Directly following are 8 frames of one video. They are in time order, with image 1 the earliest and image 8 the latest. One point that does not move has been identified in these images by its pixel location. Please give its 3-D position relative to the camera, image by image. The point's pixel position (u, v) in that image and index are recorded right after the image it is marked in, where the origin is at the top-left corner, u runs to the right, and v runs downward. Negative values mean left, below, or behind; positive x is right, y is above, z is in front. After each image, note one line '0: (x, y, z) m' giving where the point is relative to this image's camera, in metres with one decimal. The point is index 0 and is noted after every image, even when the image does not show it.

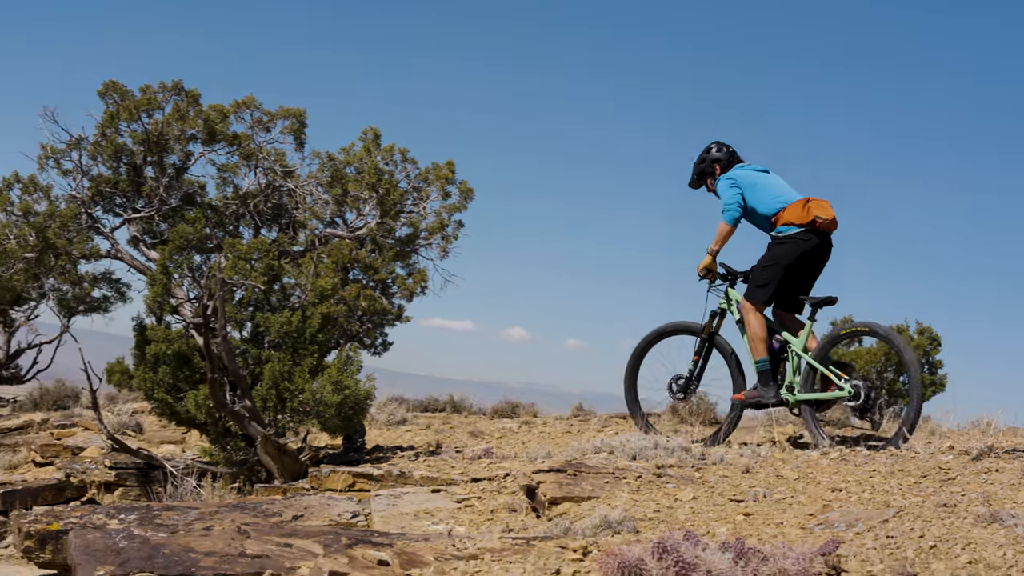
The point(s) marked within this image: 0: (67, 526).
0: (-1.9, -1.0, +6.0) m
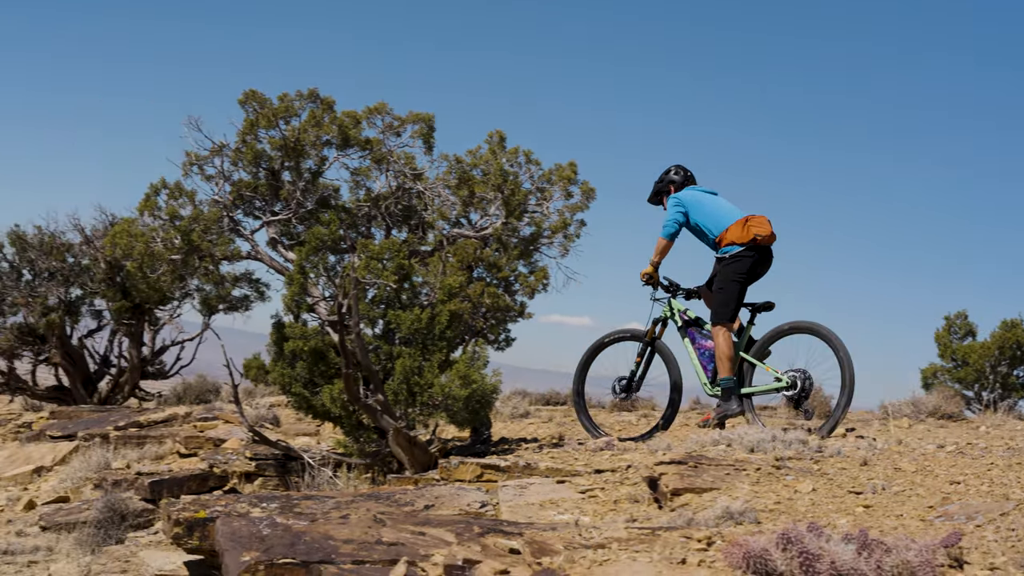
0: (-1.3, -1.0, +6.3) m
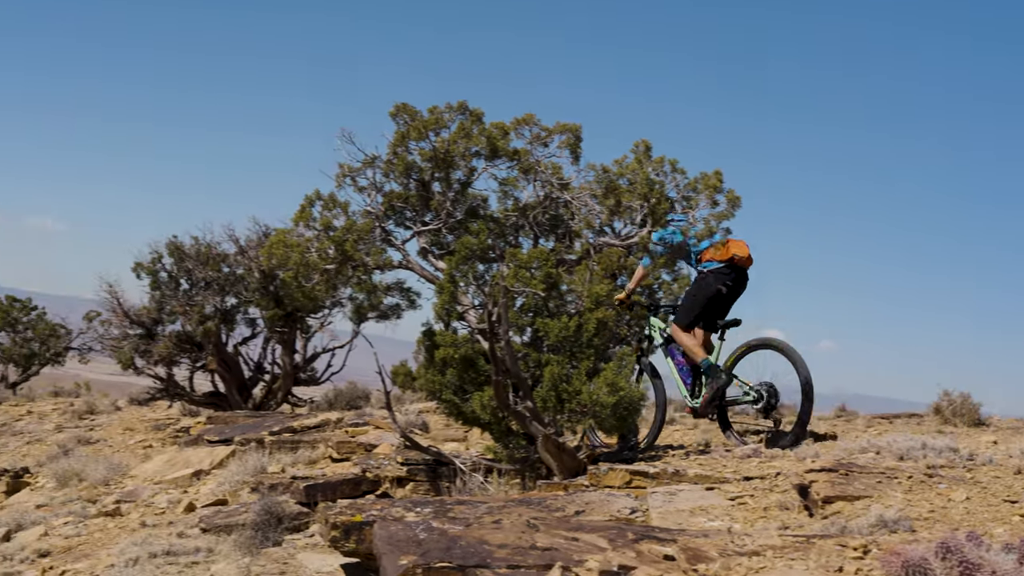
0: (-0.7, -1.1, +6.4) m
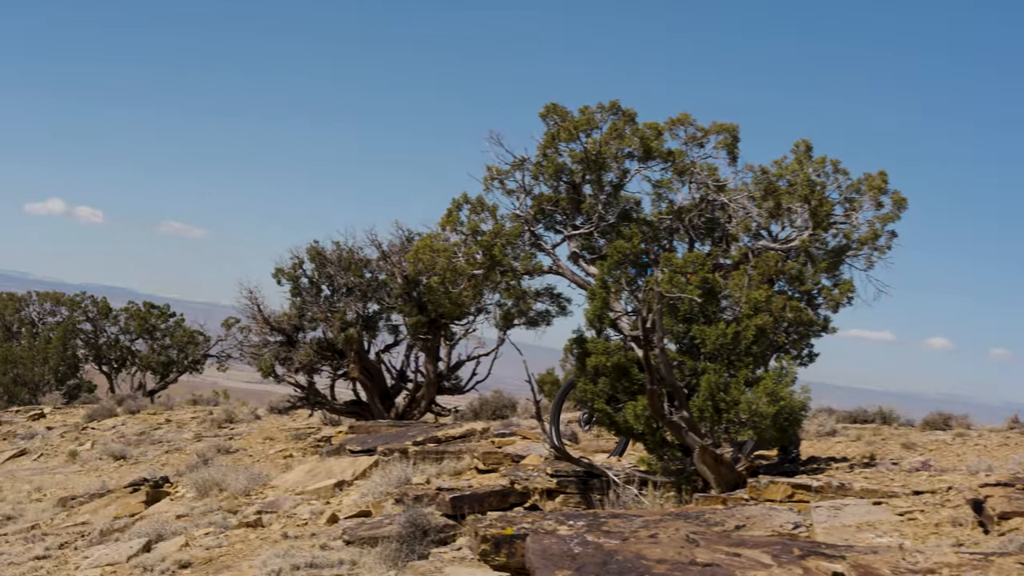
0: (0.0, -1.1, +6.2) m
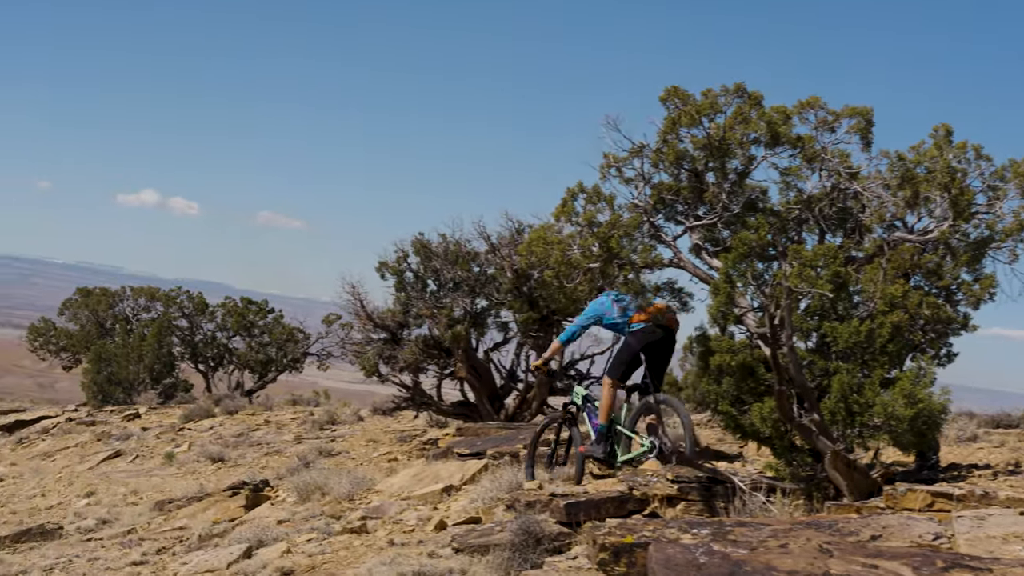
0: (+0.5, -1.1, +5.9) m
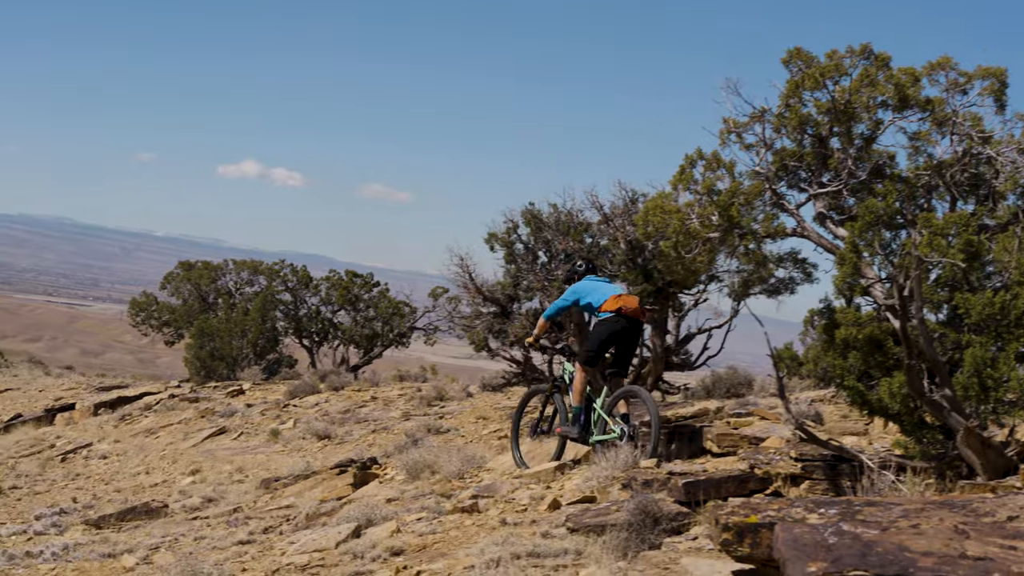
0: (+1.0, -0.9, +5.6) m
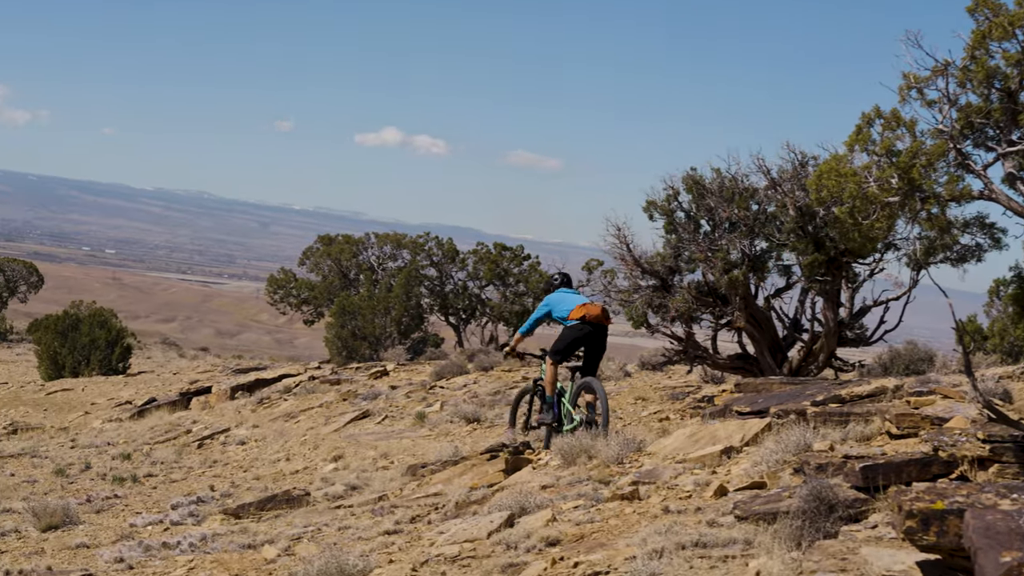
0: (+1.7, -0.8, +5.2) m
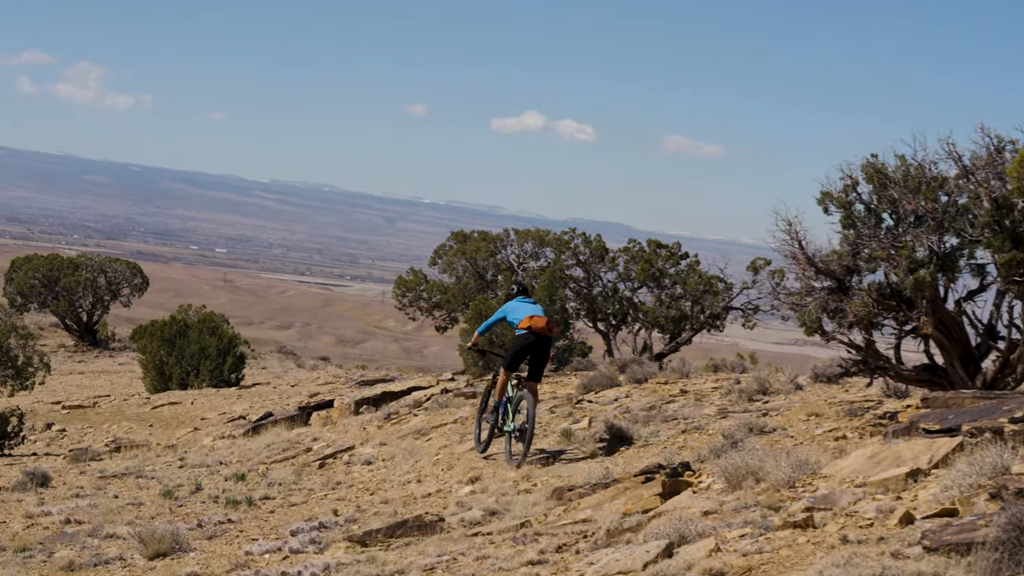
0: (+2.2, -0.8, +4.6) m
